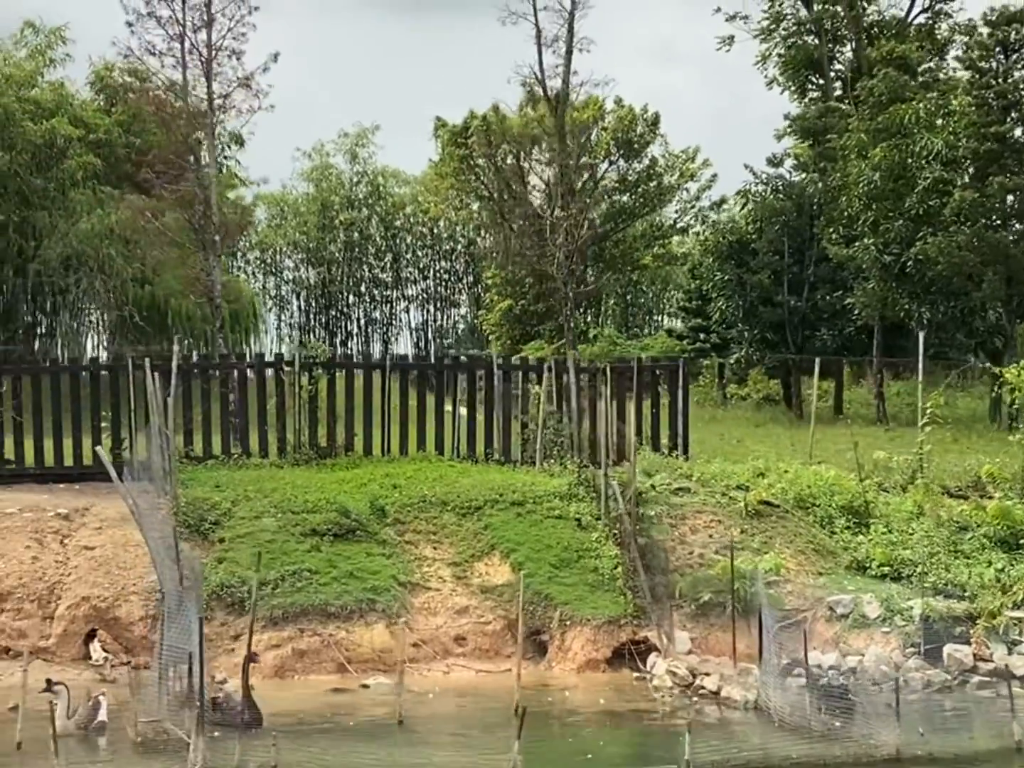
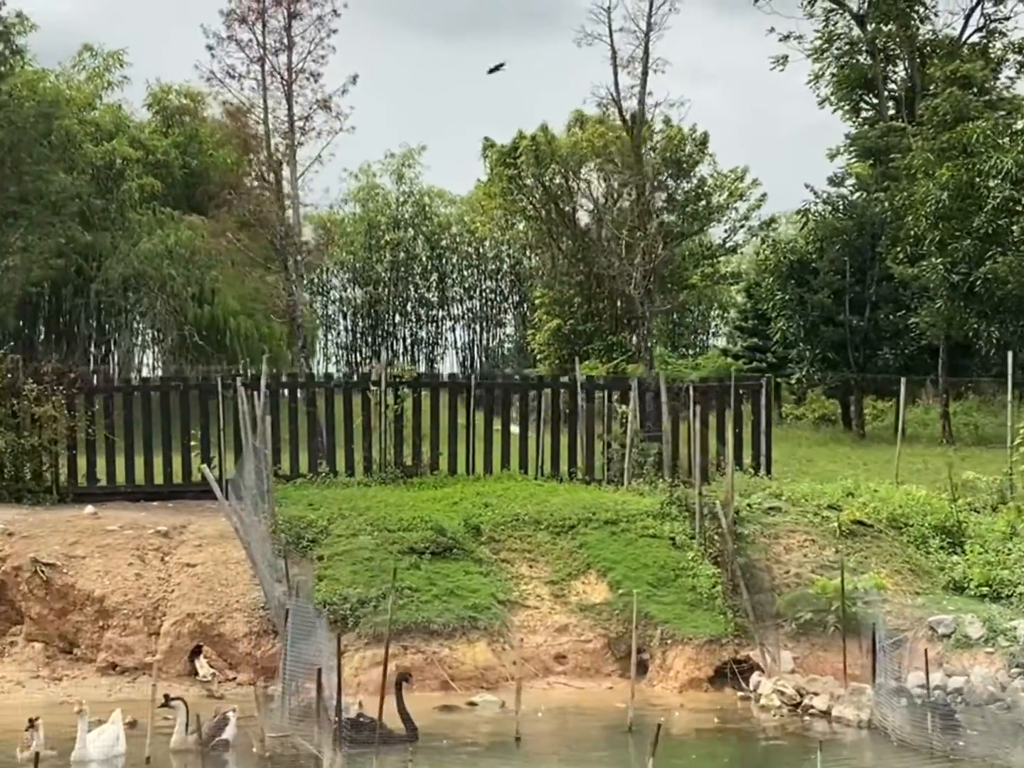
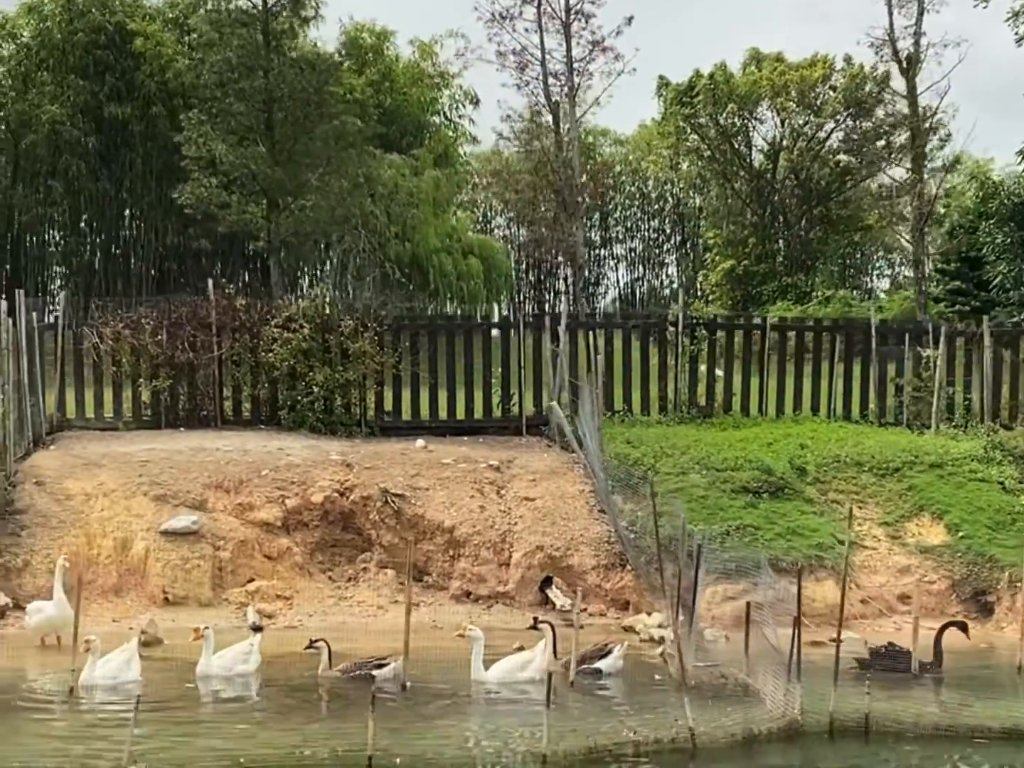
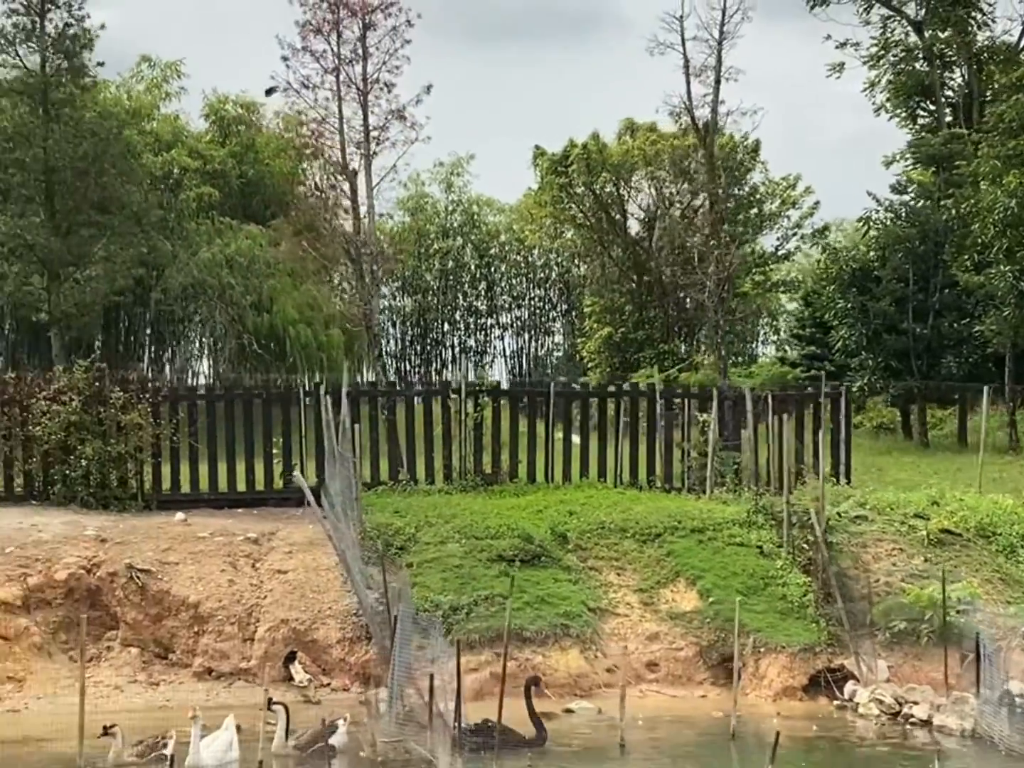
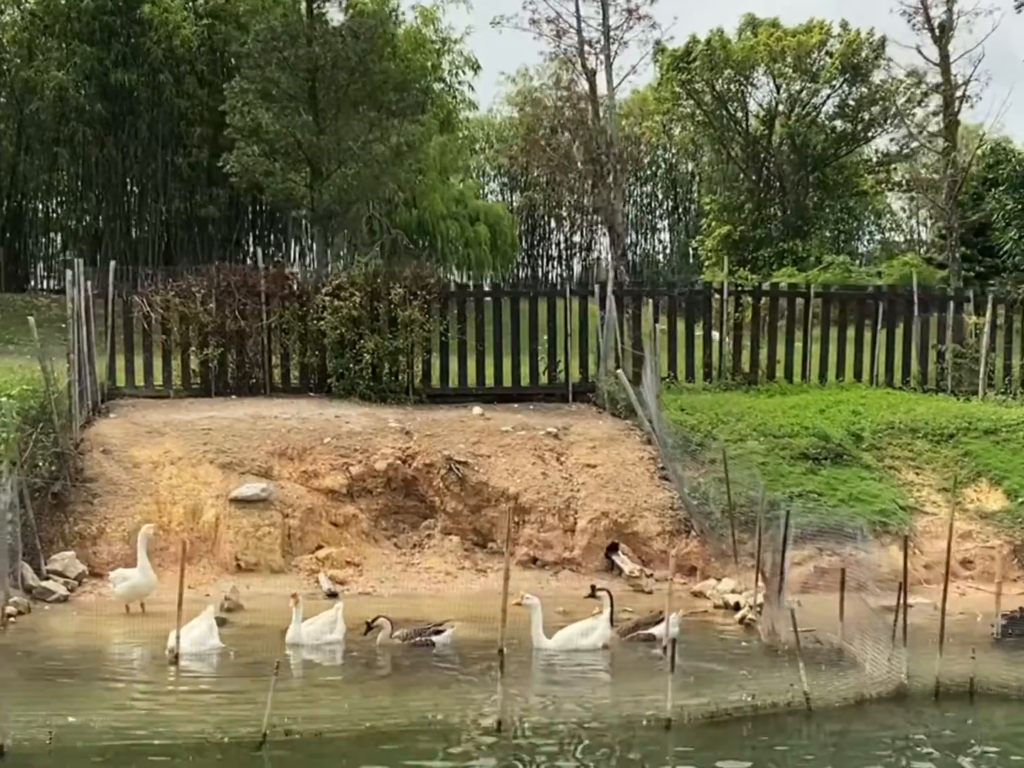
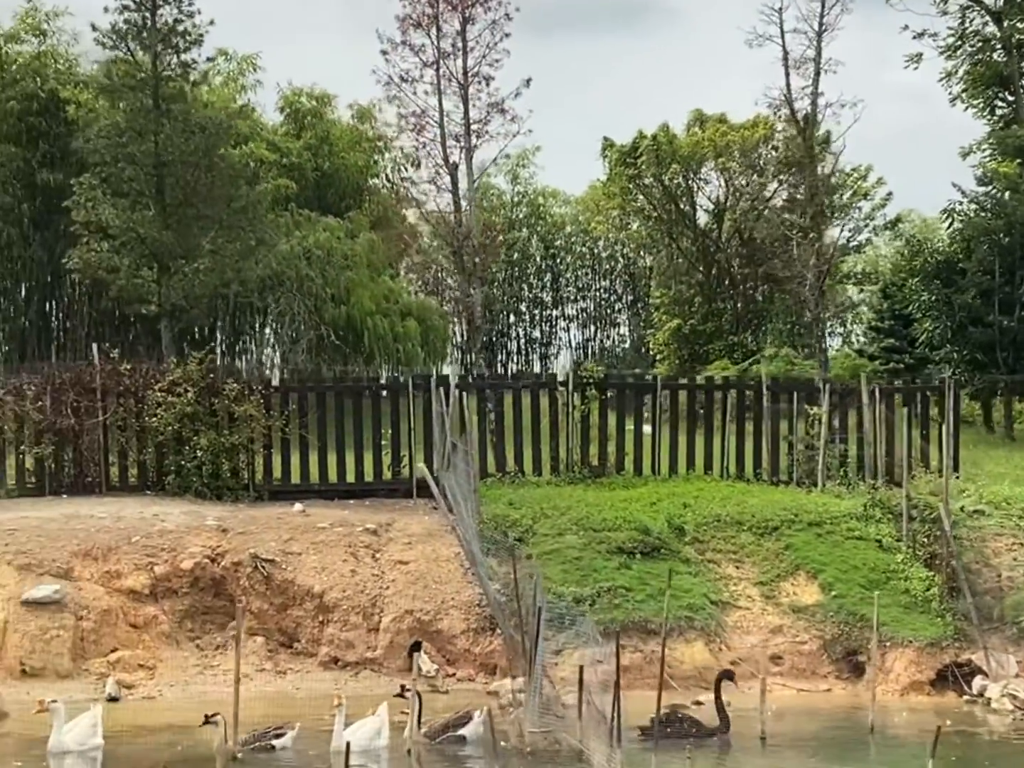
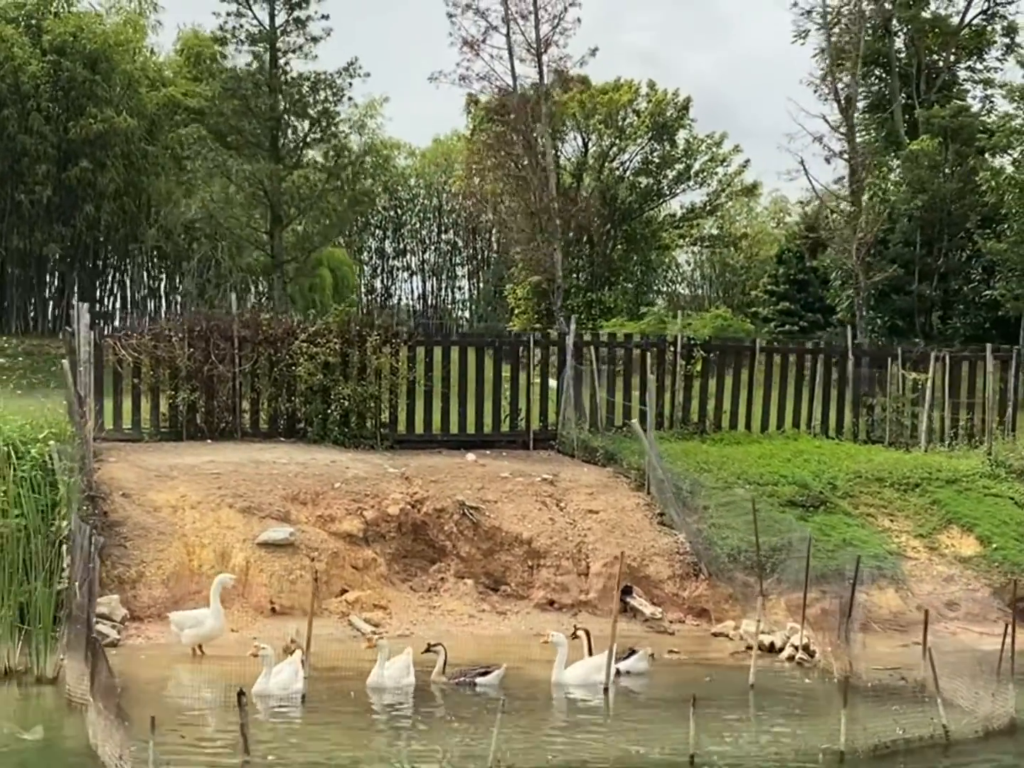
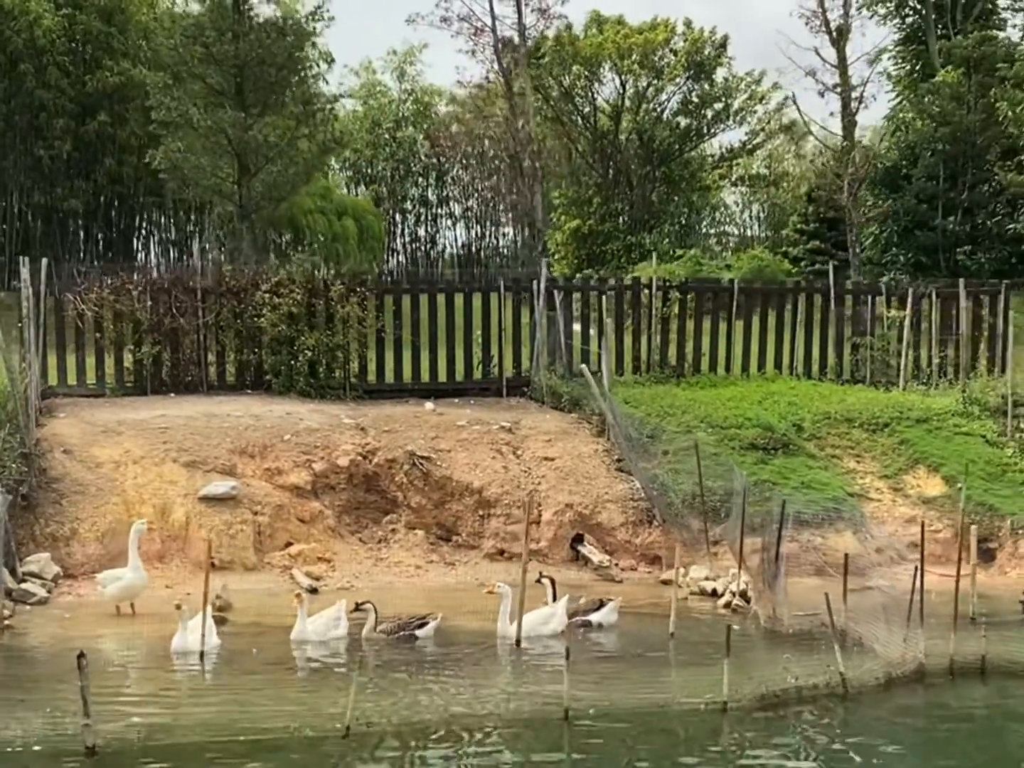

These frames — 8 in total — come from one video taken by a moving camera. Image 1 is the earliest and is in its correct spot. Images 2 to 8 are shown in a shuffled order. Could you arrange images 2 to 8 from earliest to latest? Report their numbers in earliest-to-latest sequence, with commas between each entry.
2, 4, 6, 3, 5, 8, 7
